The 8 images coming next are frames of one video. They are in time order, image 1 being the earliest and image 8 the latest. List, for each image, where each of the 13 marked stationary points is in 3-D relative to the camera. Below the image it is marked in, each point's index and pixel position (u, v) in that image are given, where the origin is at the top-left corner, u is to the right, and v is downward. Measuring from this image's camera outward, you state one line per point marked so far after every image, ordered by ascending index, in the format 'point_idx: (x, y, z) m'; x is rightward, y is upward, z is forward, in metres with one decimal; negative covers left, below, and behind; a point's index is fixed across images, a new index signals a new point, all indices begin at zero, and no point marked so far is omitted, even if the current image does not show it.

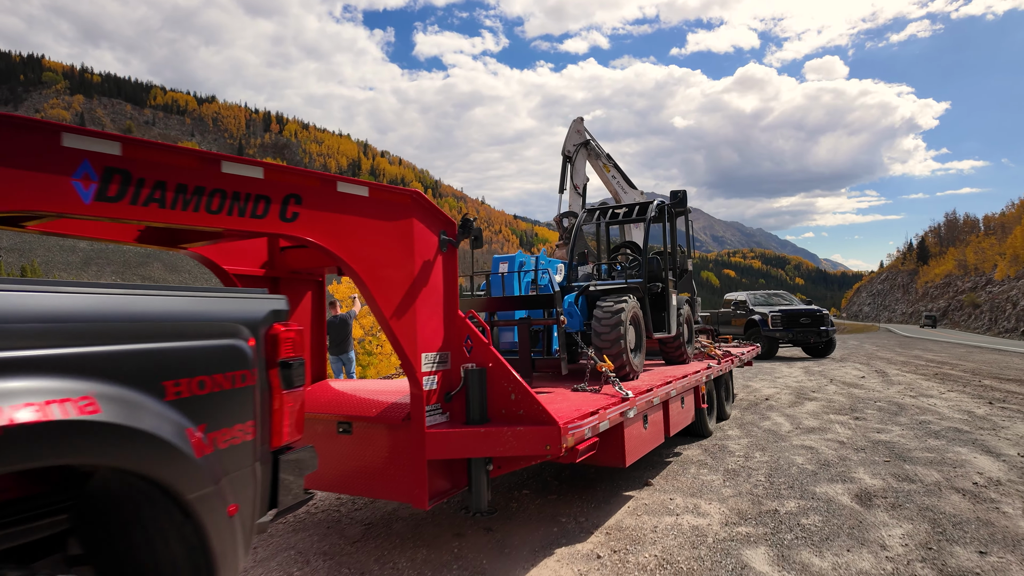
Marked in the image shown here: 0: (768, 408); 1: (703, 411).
0: (+3.2, -1.5, +7.5) m
1: (+1.9, -1.2, +5.8) m
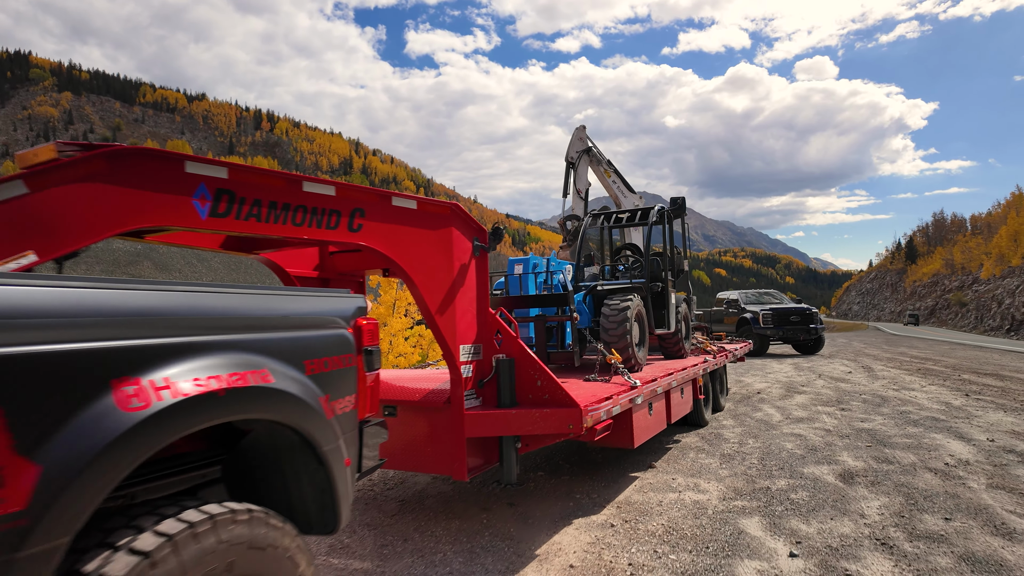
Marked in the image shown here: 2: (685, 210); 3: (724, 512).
0: (+3.3, -1.5, +8.0) m
1: (+2.0, -1.2, +6.3) m
2: (+2.1, +0.9, +7.0) m
3: (+1.4, -1.5, +3.9) m
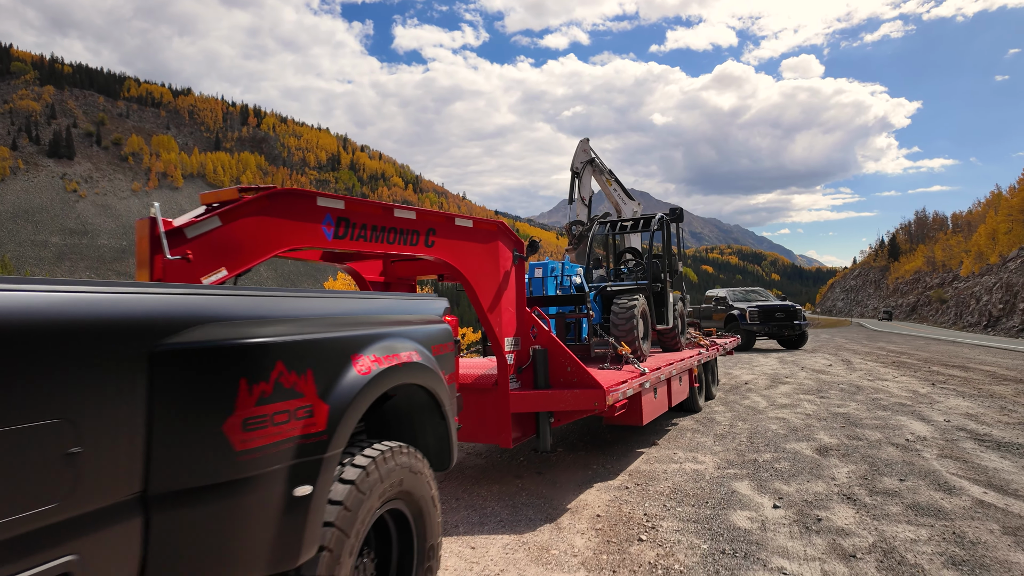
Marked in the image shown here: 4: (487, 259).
0: (+3.5, -1.5, +8.8) m
1: (+2.2, -1.2, +7.0) m
2: (+2.2, +0.9, +7.8) m
3: (+1.6, -1.5, +4.6) m
4: (-0.2, +0.2, +4.0) m
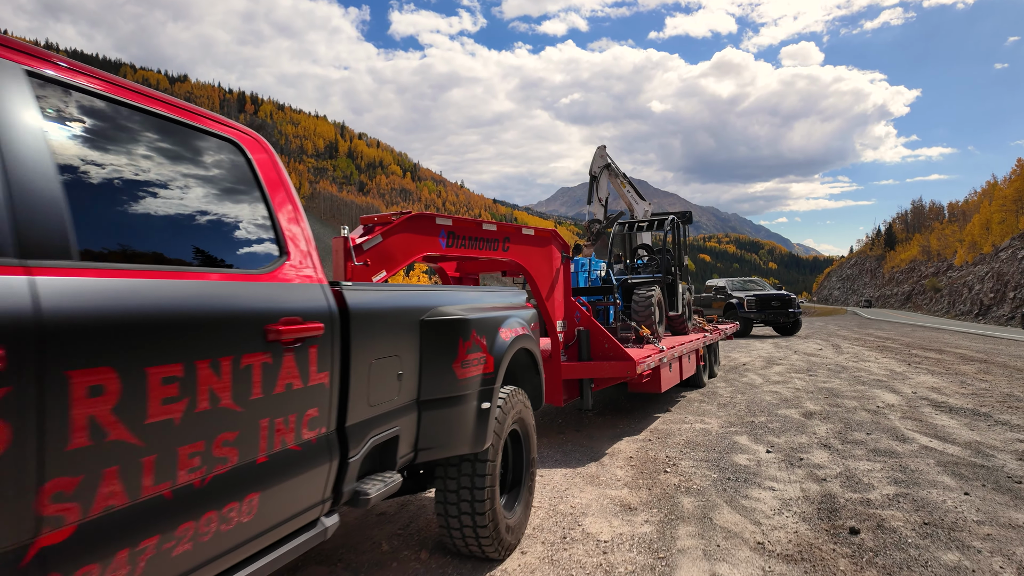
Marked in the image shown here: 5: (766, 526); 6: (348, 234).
0: (+3.9, -1.4, +9.9) m
1: (+2.6, -1.1, +8.2) m
2: (+2.7, +1.0, +8.9) m
3: (+2.1, -1.4, +5.8) m
4: (+0.3, +0.2, +5.1) m
5: (+1.5, -1.4, +3.5) m
6: (-1.0, +0.3, +3.5) m
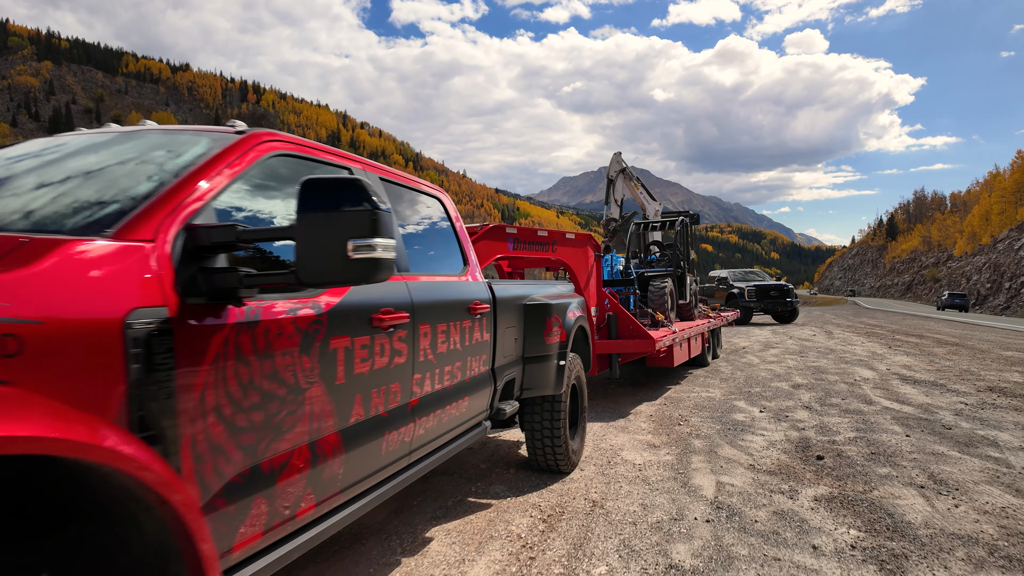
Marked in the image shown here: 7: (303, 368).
0: (+4.4, -1.2, +11.2) m
1: (+3.1, -1.0, +9.4) m
2: (+3.1, +1.2, +10.1) m
3: (+2.5, -1.3, +7.0) m
4: (+0.7, +0.3, +6.3) m
5: (+2.0, -1.3, +4.7) m
6: (-0.5, +0.4, +4.7) m
7: (-0.6, -0.2, +1.7) m
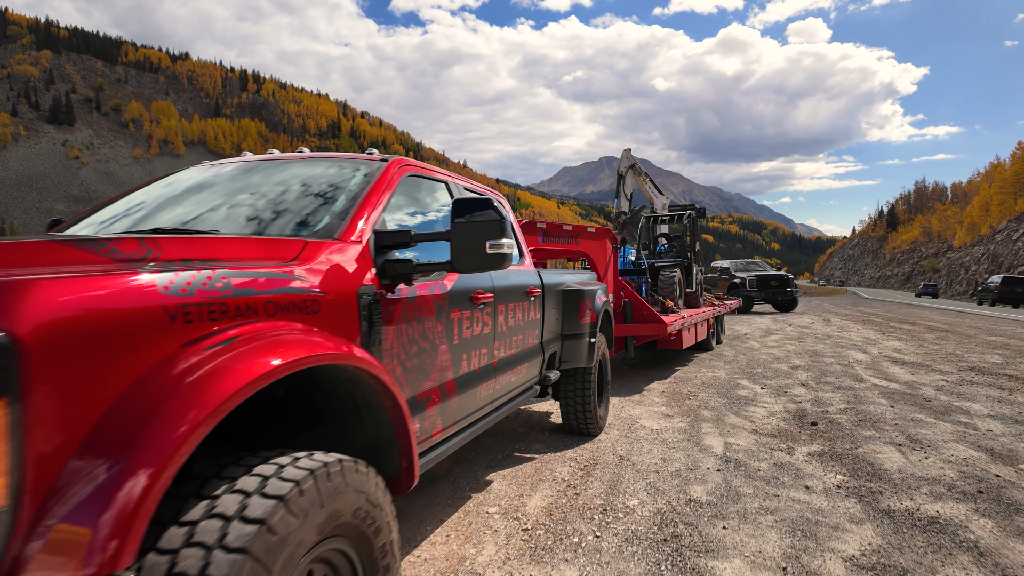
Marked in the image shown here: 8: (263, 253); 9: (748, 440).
0: (+4.7, -1.0, +11.9) m
1: (+3.4, -0.8, +10.1) m
2: (+3.4, +1.4, +10.7) m
3: (+2.8, -1.2, +7.7) m
4: (+1.0, +0.5, +7.0) m
5: (+2.3, -1.2, +5.4) m
6: (-0.2, +0.5, +5.4) m
7: (-0.3, -0.2, +2.4) m
8: (-0.7, +0.1, +1.7) m
9: (+1.9, -1.2, +4.8) m
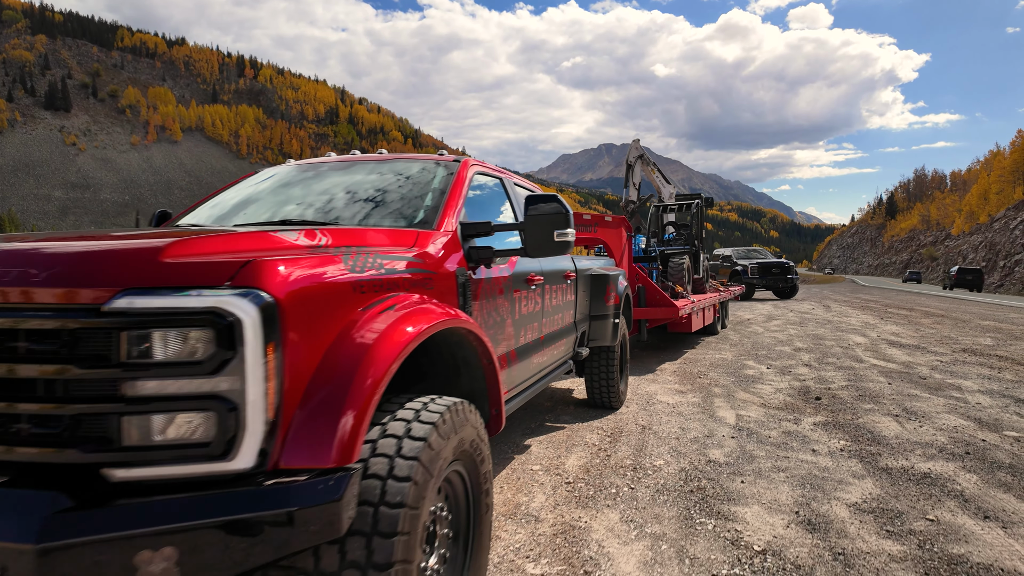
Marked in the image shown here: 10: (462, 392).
0: (+4.9, -0.7, +12.3) m
1: (+3.6, -0.5, +10.5) m
2: (+3.7, +1.6, +11.1) m
3: (+3.1, -1.0, +8.2) m
4: (+1.3, +0.6, +7.4) m
5: (+2.5, -1.1, +5.9) m
6: (+0.1, +0.6, +5.8) m
7: (0.0, -0.1, +2.8) m
8: (-0.4, +0.2, +2.1) m
9: (+2.2, -1.1, +5.3) m
10: (-0.2, -0.4, +2.3) m
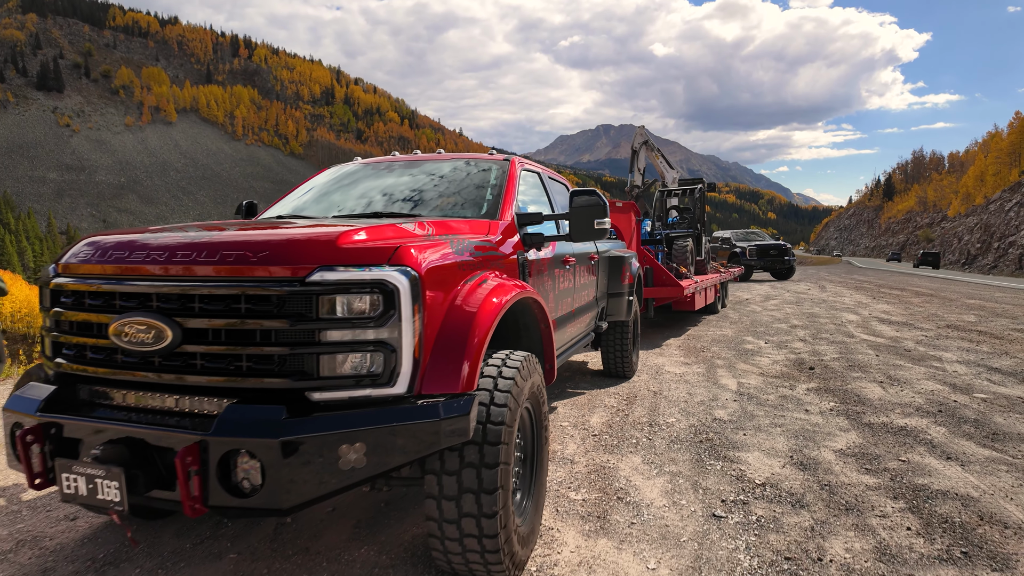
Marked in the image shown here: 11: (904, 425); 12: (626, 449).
0: (+5.1, -0.3, +12.9) m
1: (+3.8, -0.2, +11.1) m
2: (+3.9, +2.0, +11.6) m
3: (+3.3, -0.7, +8.7) m
4: (+1.5, +0.9, +7.9) m
5: (+2.7, -0.9, +6.4) m
6: (+0.3, +0.8, +6.3) m
7: (+0.2, 0.0, +3.3) m
8: (-0.2, +0.3, +2.6) m
9: (+2.4, -0.9, +5.9) m
10: (+0.1, -0.3, +2.8) m
11: (+2.8, -1.0, +4.2) m
12: (+0.8, -1.1, +3.9) m
